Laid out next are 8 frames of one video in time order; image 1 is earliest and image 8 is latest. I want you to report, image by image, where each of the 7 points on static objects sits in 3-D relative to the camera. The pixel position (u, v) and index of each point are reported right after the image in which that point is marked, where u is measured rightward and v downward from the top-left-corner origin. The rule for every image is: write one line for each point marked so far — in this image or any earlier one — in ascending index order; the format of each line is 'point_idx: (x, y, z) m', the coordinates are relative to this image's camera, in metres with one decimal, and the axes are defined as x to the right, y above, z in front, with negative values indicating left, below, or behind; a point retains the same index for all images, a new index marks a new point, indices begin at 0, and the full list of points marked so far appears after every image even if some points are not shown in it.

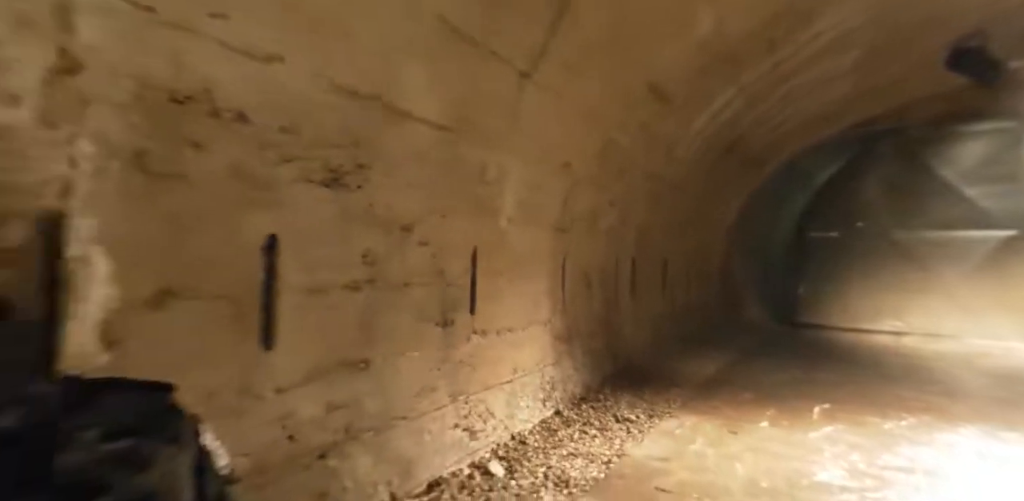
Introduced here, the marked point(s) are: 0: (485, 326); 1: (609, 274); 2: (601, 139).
0: (-0.2, -0.4, +2.6) m
1: (+0.6, -0.2, +4.1) m
2: (+0.6, +0.8, +3.3) m
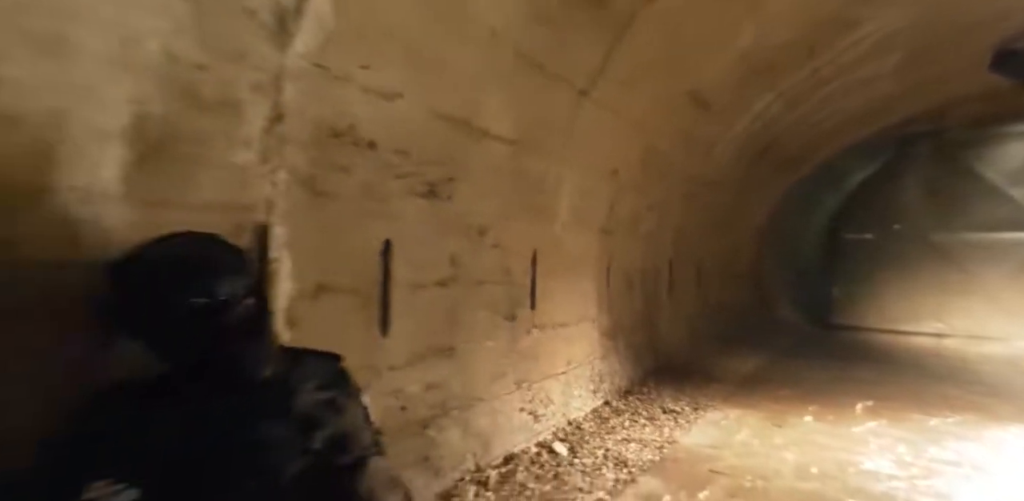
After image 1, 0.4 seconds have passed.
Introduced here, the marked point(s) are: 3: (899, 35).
0: (+0.2, -0.4, +3.0) m
1: (+1.1, -0.2, +4.4) m
2: (+1.1, +0.8, +3.7) m
3: (+2.5, +1.6, +3.5) m
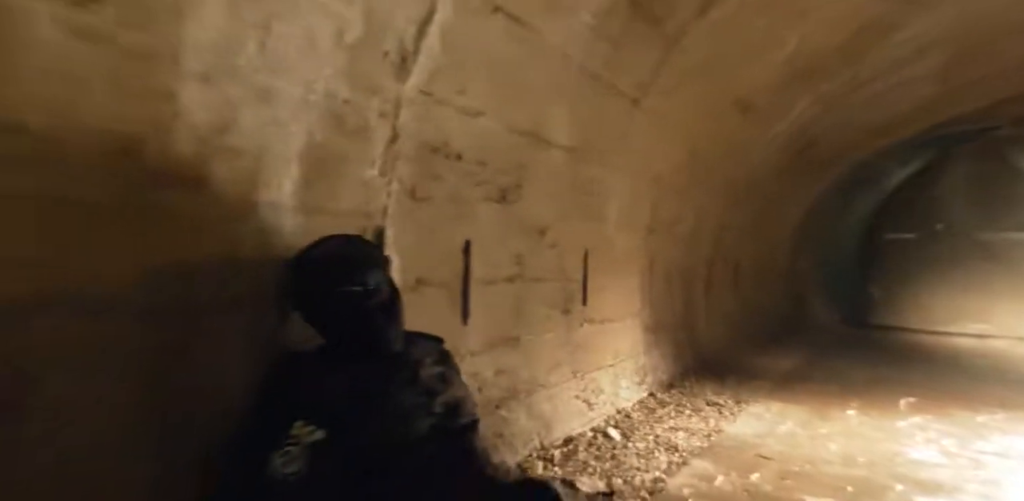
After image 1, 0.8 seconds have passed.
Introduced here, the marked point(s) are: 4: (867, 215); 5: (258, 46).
0: (+0.5, -0.4, +3.3) m
1: (+1.6, -0.2, +4.6) m
2: (+1.5, +0.8, +3.9) m
3: (+2.9, +1.6, +3.6) m
4: (+4.1, +0.4, +6.4) m
5: (-0.6, +0.5, +1.1) m
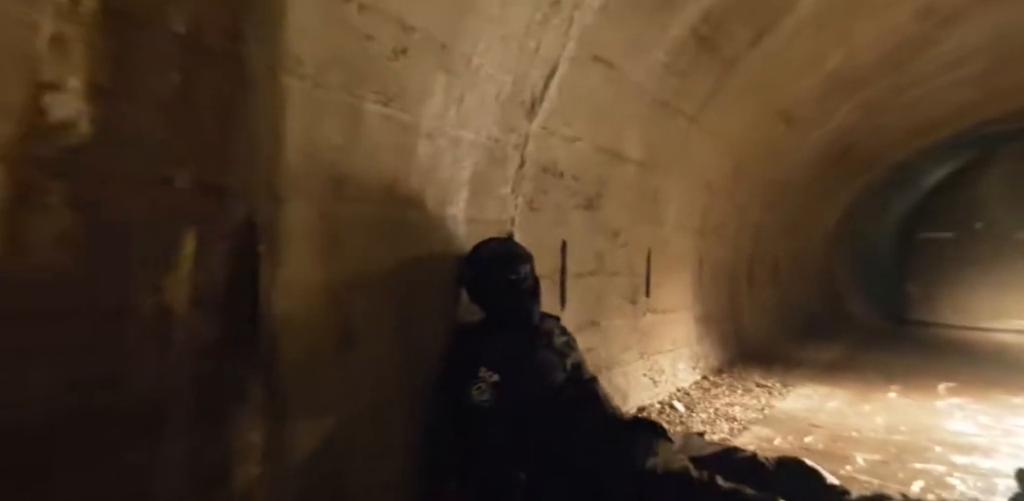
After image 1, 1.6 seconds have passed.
0: (+1.1, -0.4, +3.8) m
1: (+2.3, -0.2, +5.1) m
2: (+2.1, +0.9, +4.3) m
3: (+3.5, +1.6, +4.0) m
4: (+4.9, +0.5, +6.7) m
5: (-0.2, +0.5, +1.8) m
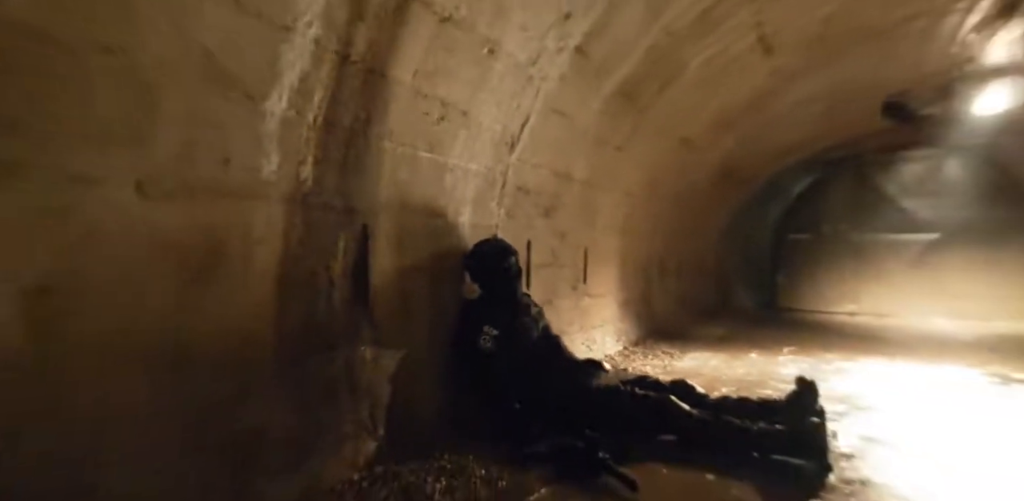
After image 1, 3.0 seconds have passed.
0: (+0.8, -0.4, +4.9) m
1: (+1.7, -0.2, +6.3) m
2: (+1.7, +0.9, +5.5) m
3: (+3.1, +1.7, +5.4) m
4: (+4.1, +0.5, +8.3) m
5: (-0.2, +0.5, +2.7) m
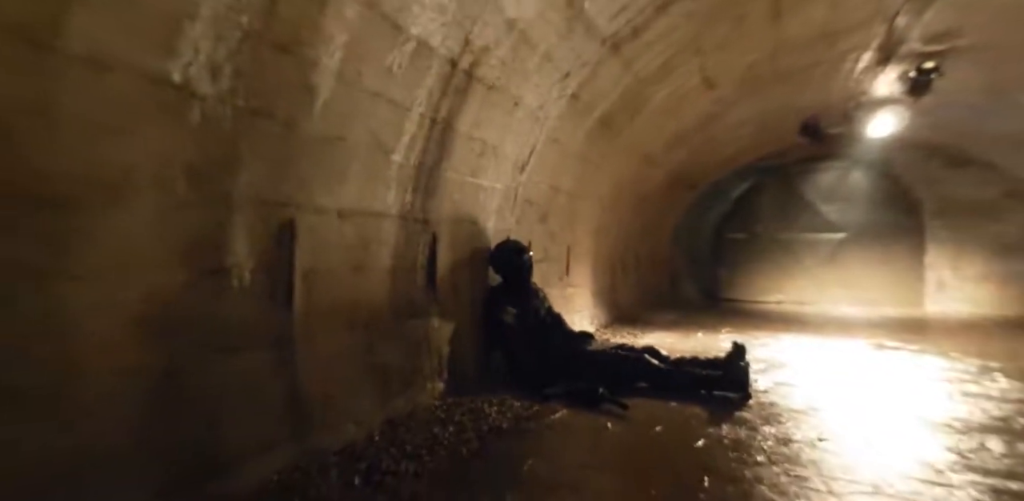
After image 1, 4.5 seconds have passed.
0: (+0.7, -0.3, +5.9) m
1: (+1.5, -0.1, +7.4) m
2: (+1.5, +0.9, +6.6) m
3: (+3.0, +1.7, +6.6) m
4: (+3.7, +0.6, +9.6) m
5: (-0.1, +0.5, +3.6) m
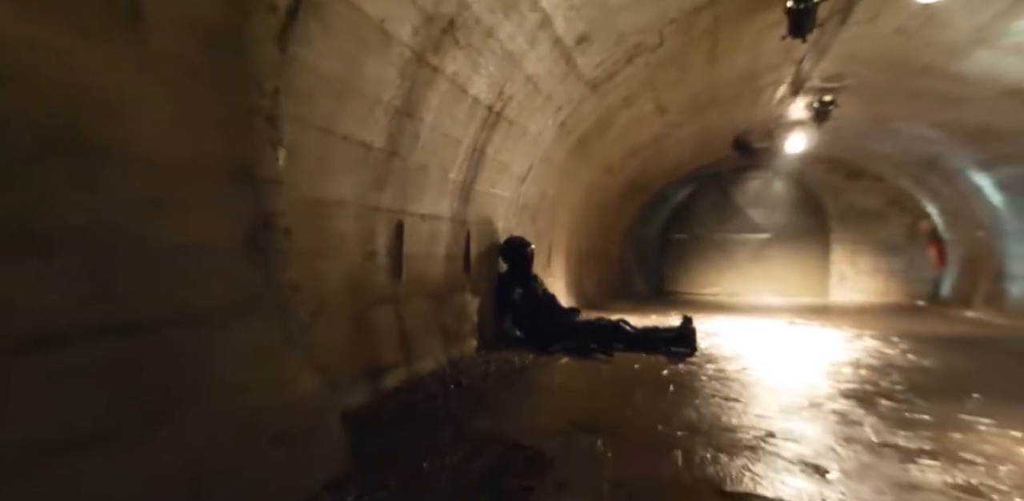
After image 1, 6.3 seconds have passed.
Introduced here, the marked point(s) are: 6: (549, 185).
0: (+0.5, -0.3, +7.0) m
1: (+1.1, -0.1, +8.5) m
2: (+1.2, +1.0, +7.7) m
3: (+2.7, +1.7, +7.9) m
4: (+3.1, +0.6, +10.9) m
5: (-0.1, +0.6, +4.6) m
6: (+0.3, +0.7, +5.9) m
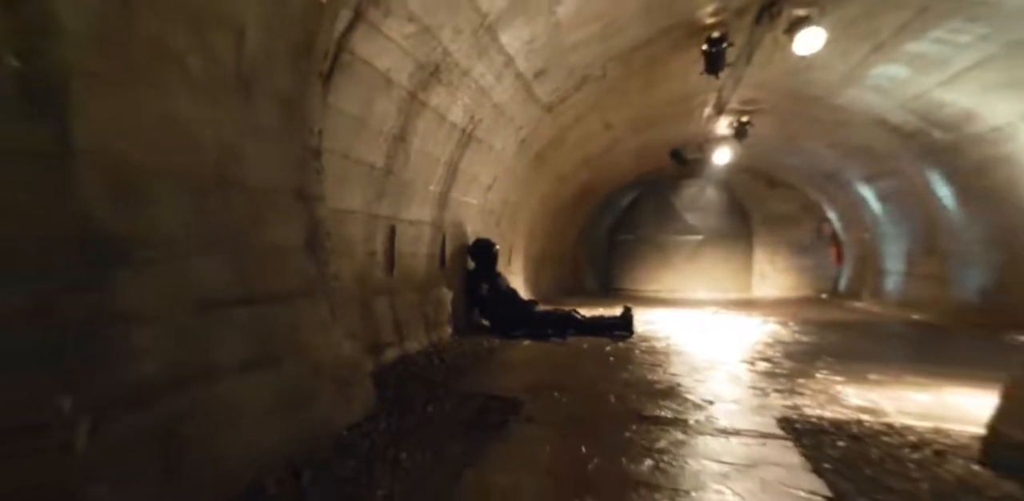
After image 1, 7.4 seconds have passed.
0: (-0.1, -0.3, +7.7) m
1: (+0.4, -0.1, +9.3) m
2: (+0.6, +1.0, +8.5) m
3: (+2.1, +1.7, +8.8) m
4: (+2.2, +0.6, +11.9) m
5: (-0.4, +0.6, +5.3) m
6: (-0.2, +0.7, +6.6) m
